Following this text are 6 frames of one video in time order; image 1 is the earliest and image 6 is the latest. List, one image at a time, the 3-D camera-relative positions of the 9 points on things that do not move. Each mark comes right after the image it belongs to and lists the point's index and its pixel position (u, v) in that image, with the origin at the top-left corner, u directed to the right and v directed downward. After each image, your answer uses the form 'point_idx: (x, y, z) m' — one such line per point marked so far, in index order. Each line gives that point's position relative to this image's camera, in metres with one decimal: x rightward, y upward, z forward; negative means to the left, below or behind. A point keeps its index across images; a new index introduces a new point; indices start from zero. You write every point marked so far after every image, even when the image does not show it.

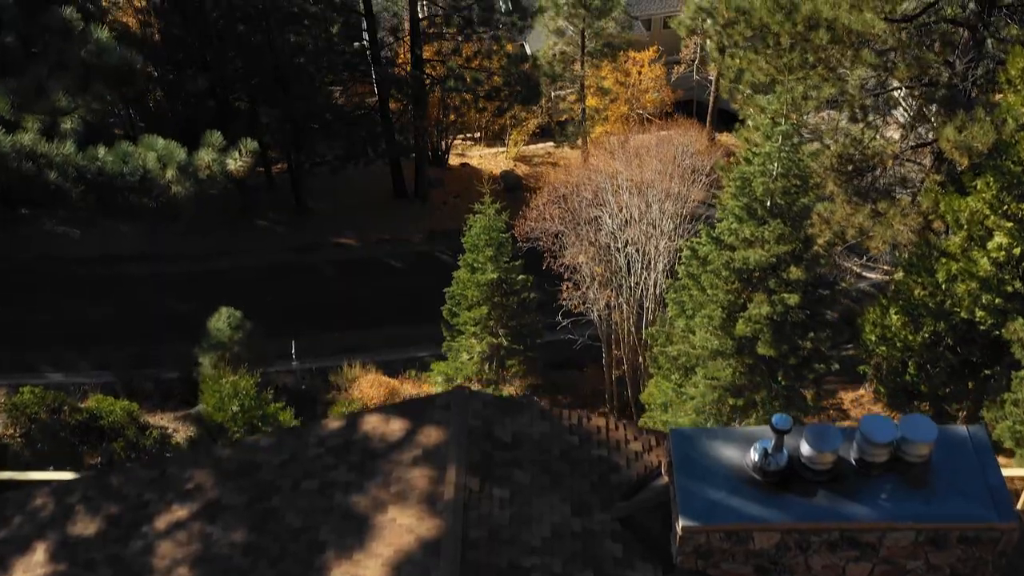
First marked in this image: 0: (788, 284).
0: (+2.3, 0.0, +9.7) m
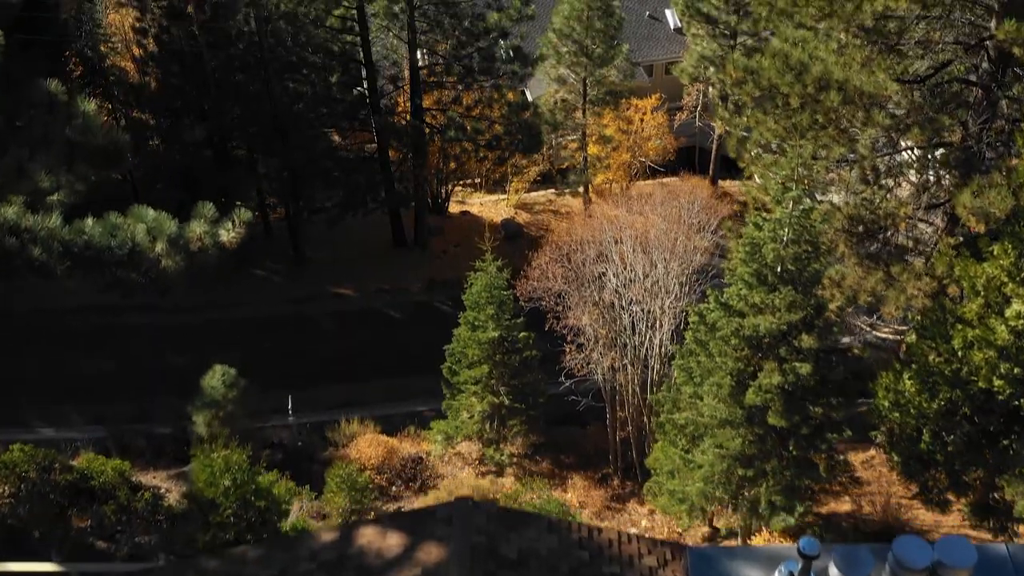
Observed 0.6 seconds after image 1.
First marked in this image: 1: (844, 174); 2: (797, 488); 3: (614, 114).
0: (+2.3, -0.5, +9.4) m
1: (+2.9, +1.0, +10.3) m
2: (+2.4, -1.7, +9.9) m
3: (+1.7, +2.9, +19.8) m
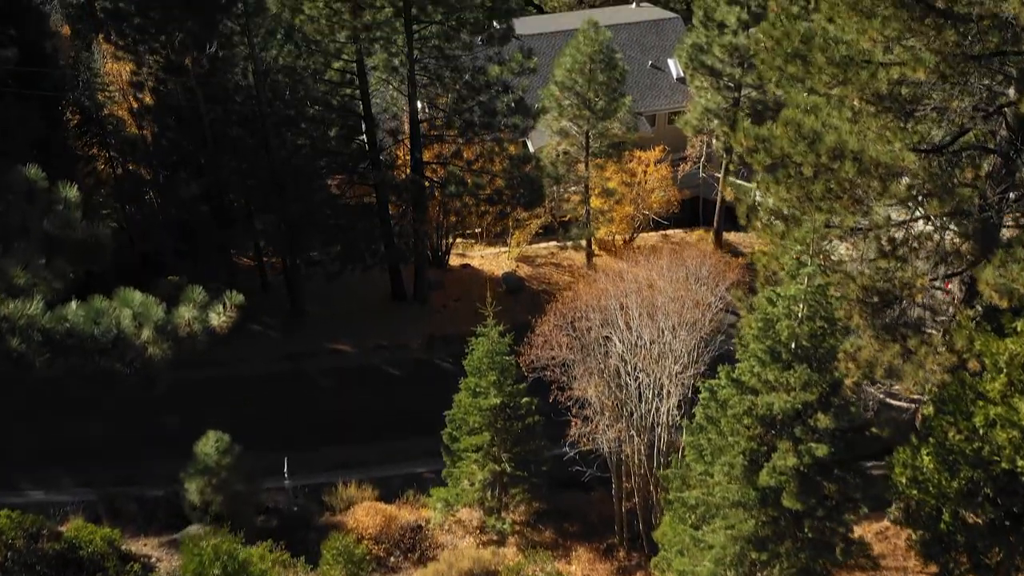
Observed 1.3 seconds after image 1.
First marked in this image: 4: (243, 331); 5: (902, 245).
0: (+2.3, -1.1, +9.0) m
1: (+2.9, +0.4, +10.0) m
2: (+2.4, -2.3, +9.4) m
3: (+1.7, +2.0, +19.5) m
4: (-4.3, -0.7, +18.8) m
5: (+3.3, +0.4, +9.8) m
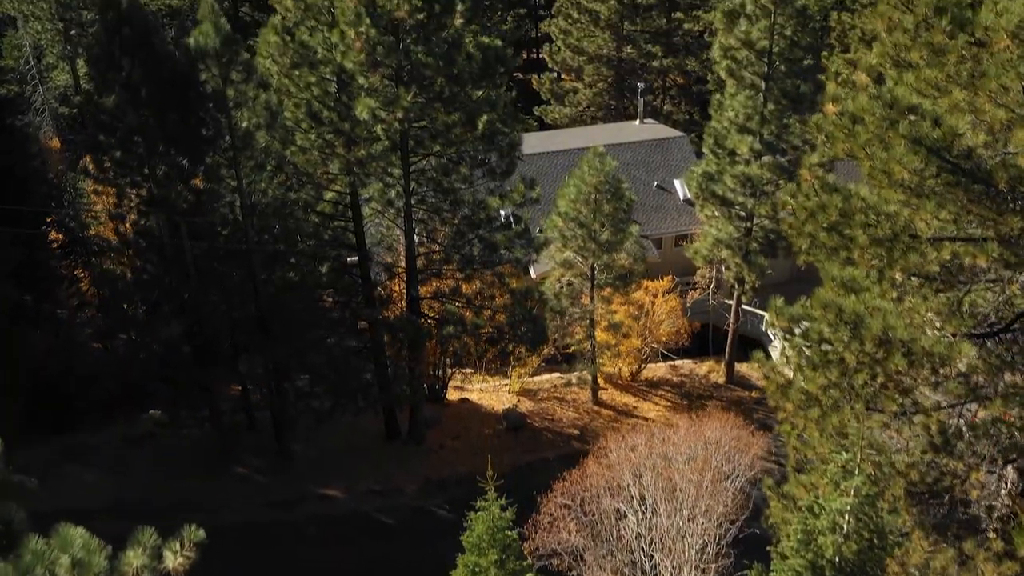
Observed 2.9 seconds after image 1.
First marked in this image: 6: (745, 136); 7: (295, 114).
0: (+2.3, -2.5, +7.9) m
1: (+3.0, -1.1, +8.9) m
2: (+2.4, -3.7, +8.2) m
3: (+1.7, -0.2, +18.5) m
4: (-4.3, -2.8, +17.6) m
5: (+3.3, -1.1, +8.8) m
6: (+3.4, +2.2, +17.4) m
7: (-2.8, +2.3, +15.3) m
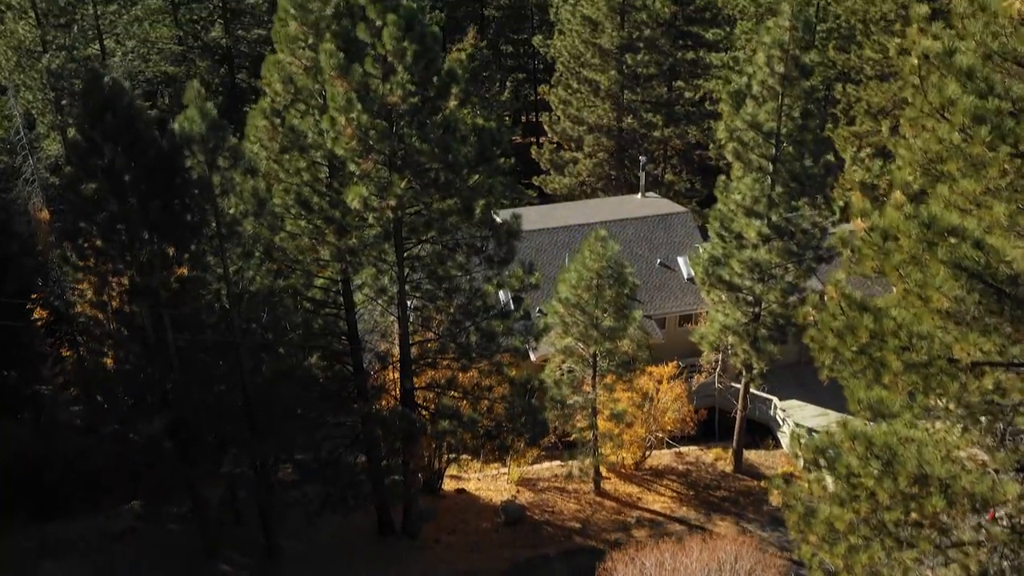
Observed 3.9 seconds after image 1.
0: (+2.3, -3.3, +7.0) m
1: (+2.9, -1.9, +8.2) m
2: (+2.4, -4.5, +7.3) m
3: (+1.7, -1.5, +17.8) m
4: (-4.3, -4.0, +16.8) m
5: (+3.3, -1.9, +8.0) m
6: (+3.4, +1.0, +16.7) m
7: (-2.8, +1.1, +14.7) m
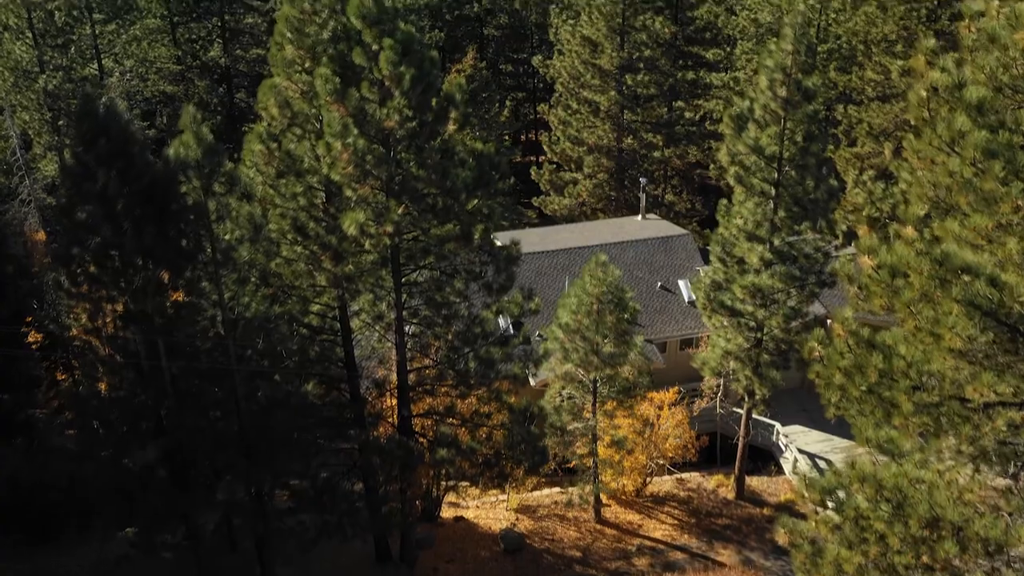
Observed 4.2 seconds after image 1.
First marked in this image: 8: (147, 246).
0: (+2.3, -3.5, +6.8) m
1: (+2.9, -2.2, +7.9) m
2: (+2.4, -4.7, +7.0) m
3: (+1.7, -1.9, +17.5) m
4: (-4.3, -4.4, +16.5) m
5: (+3.3, -2.2, +7.8) m
6: (+3.4, +0.6, +16.5) m
7: (-2.8, +0.8, +14.5) m
8: (-4.1, +0.5, +13.5) m
